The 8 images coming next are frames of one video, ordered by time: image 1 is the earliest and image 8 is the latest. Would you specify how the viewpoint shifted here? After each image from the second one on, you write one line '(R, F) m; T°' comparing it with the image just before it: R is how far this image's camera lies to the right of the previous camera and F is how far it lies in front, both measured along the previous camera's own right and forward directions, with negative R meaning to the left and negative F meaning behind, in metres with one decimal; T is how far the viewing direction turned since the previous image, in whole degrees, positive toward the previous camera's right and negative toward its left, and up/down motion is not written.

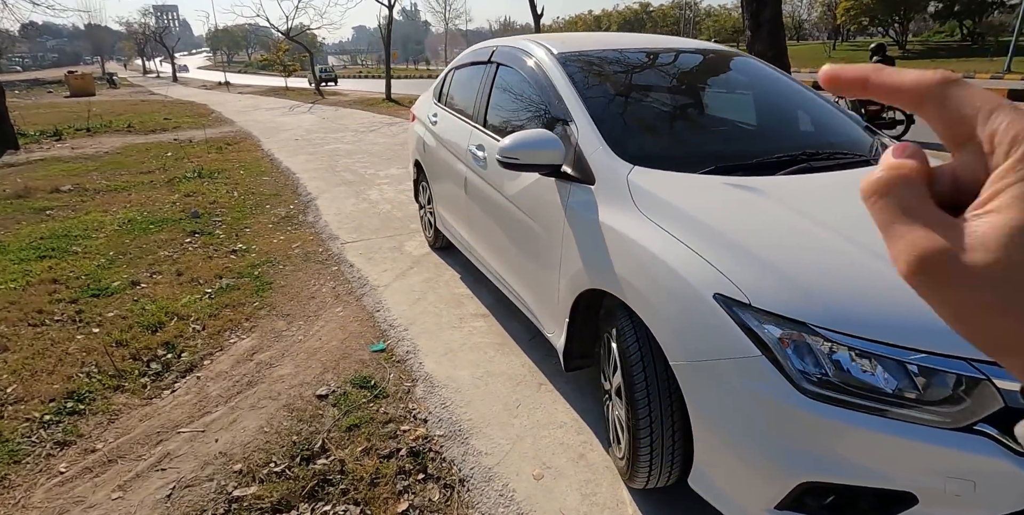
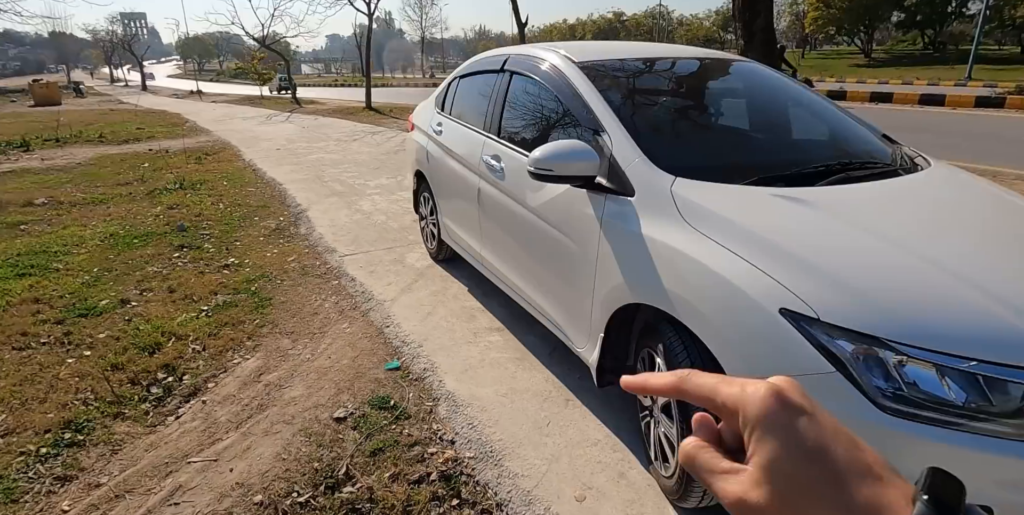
(-0.2, +0.1) m; +2°
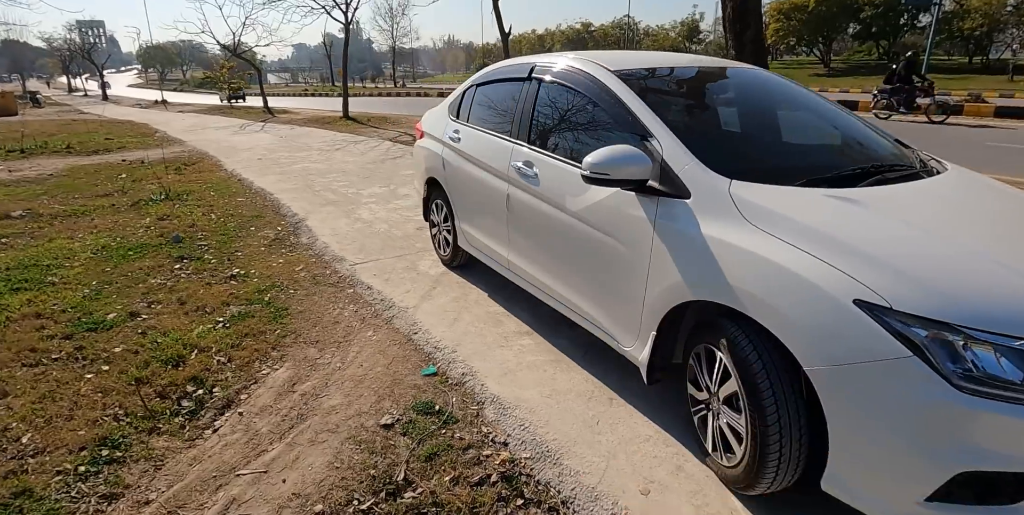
(-0.4, 0.0) m; +3°
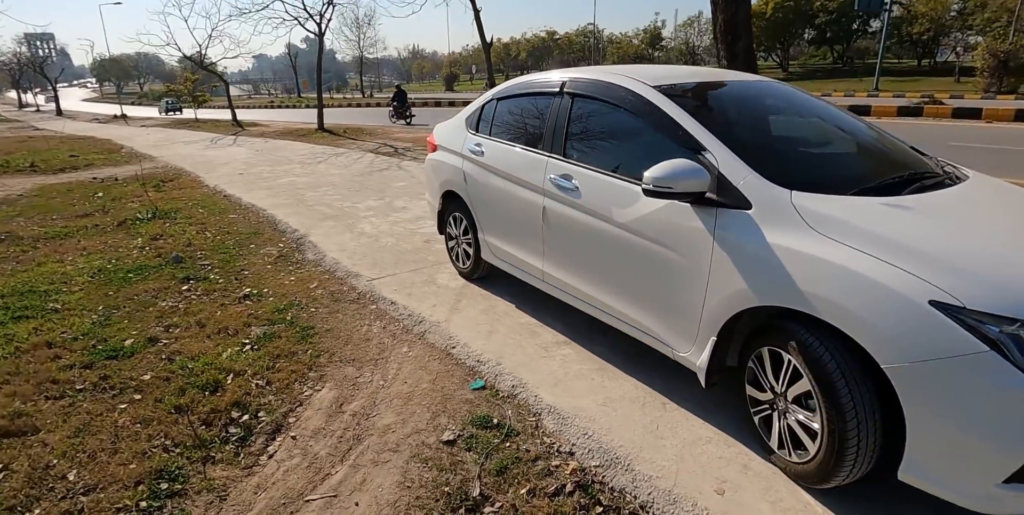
(-0.4, 0.0) m; +3°
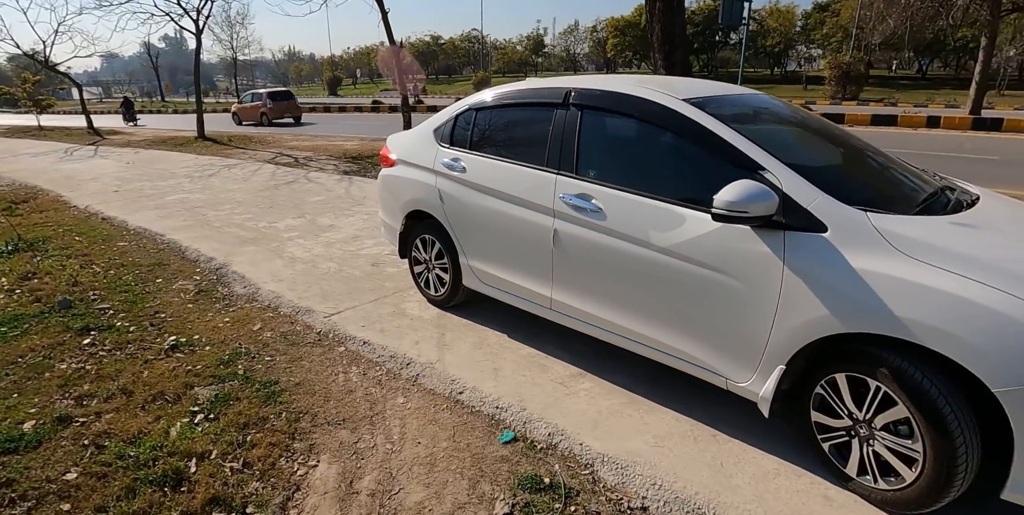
(-0.6, +0.4) m; +11°
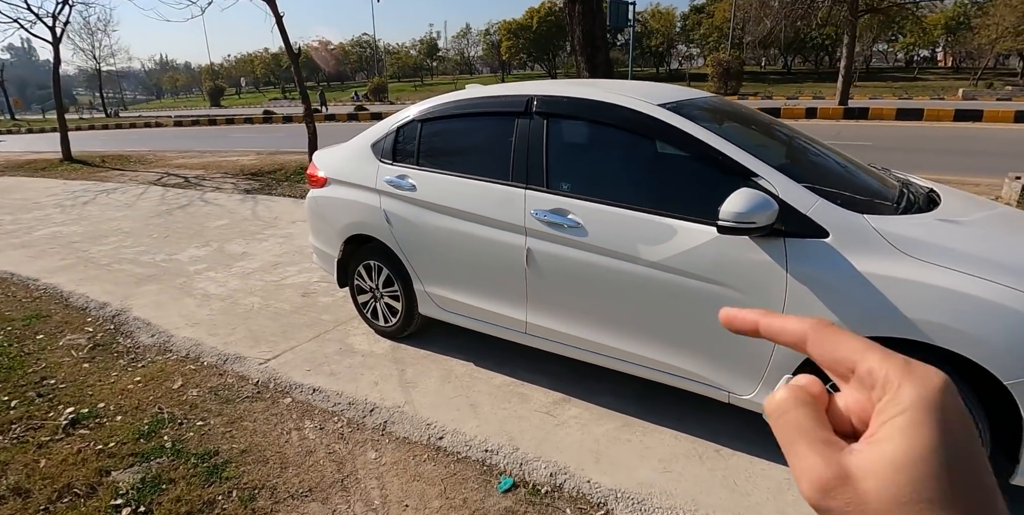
(-0.3, +0.3) m; +9°
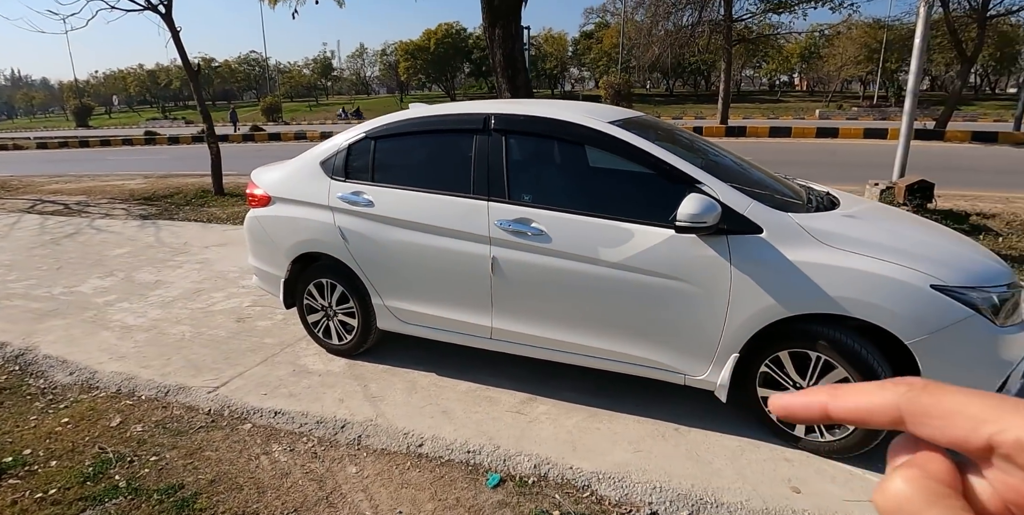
(-0.3, -0.1) m; +10°
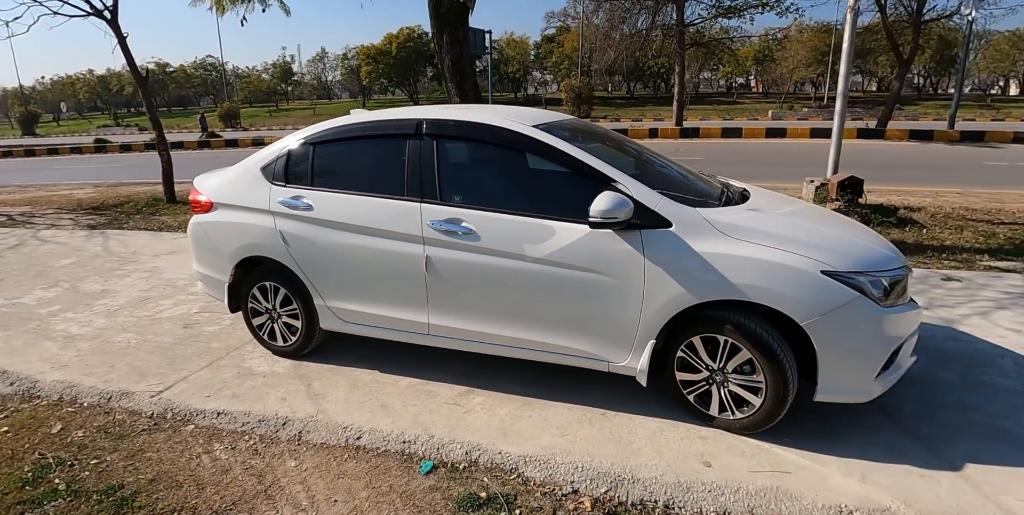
(+0.2, -0.2) m; +3°
